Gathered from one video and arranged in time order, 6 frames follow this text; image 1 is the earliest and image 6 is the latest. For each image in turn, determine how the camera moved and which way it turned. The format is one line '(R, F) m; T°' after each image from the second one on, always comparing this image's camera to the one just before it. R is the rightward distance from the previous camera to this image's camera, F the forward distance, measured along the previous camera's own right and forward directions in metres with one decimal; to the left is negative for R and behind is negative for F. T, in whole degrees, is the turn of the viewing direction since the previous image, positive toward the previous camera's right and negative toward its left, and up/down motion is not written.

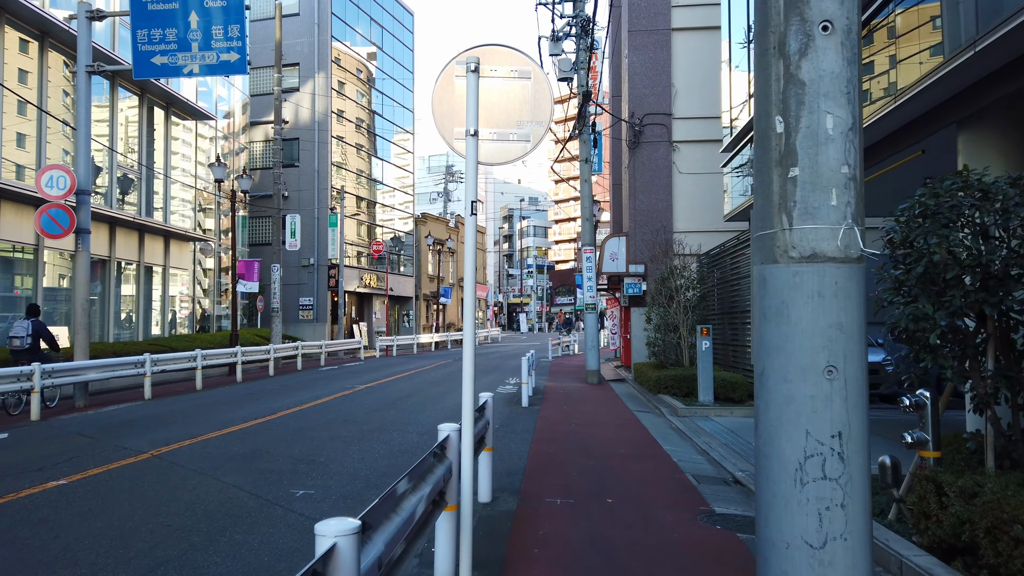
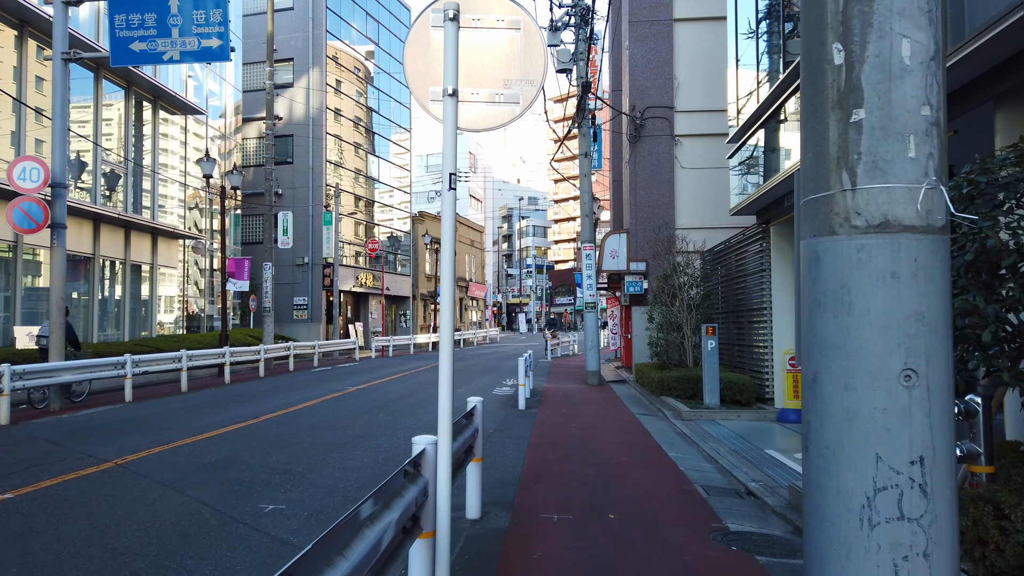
(+0.1, +0.6) m; 0°
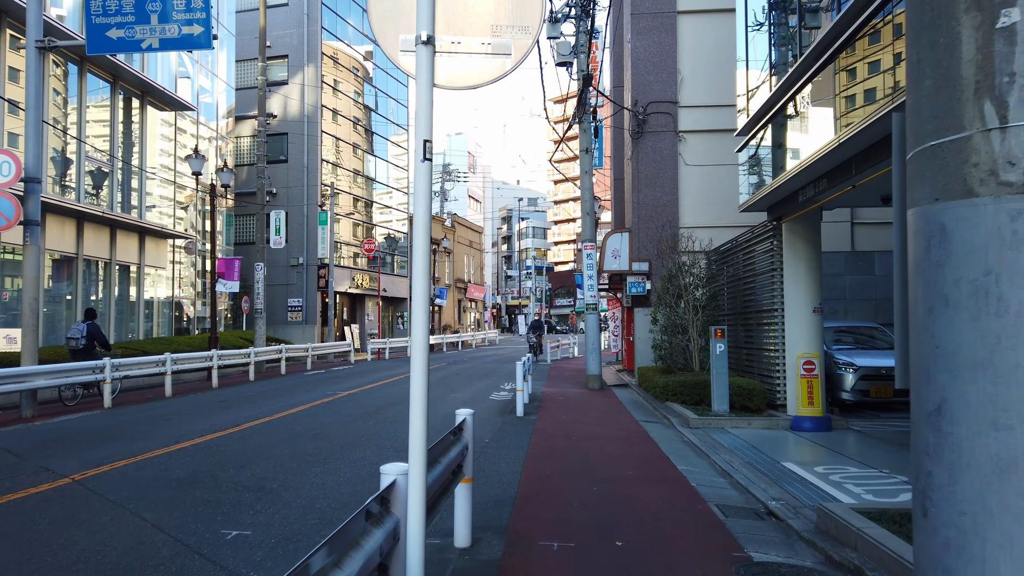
(0.0, +0.7) m; 0°
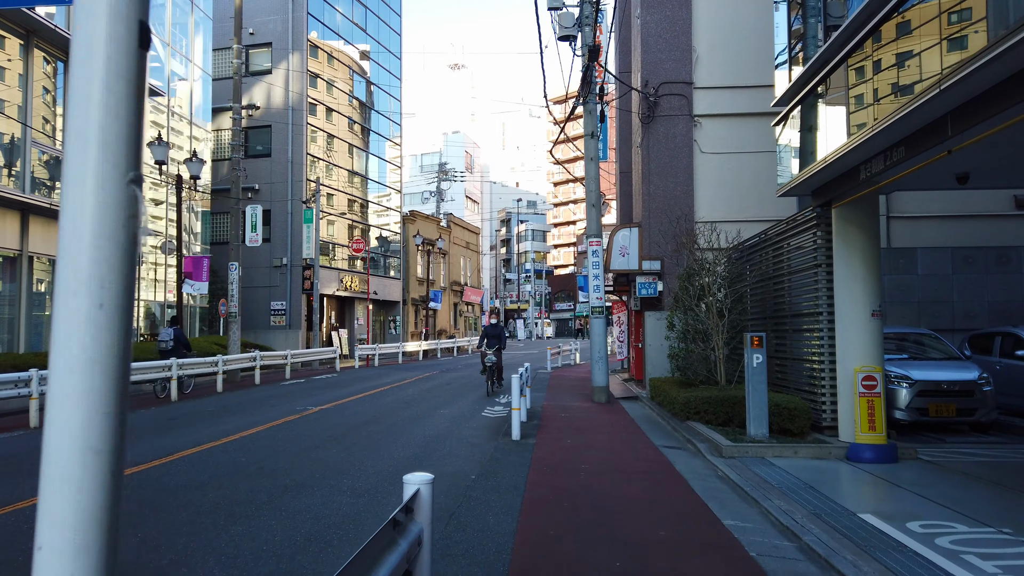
(+0.1, +2.1) m; 0°
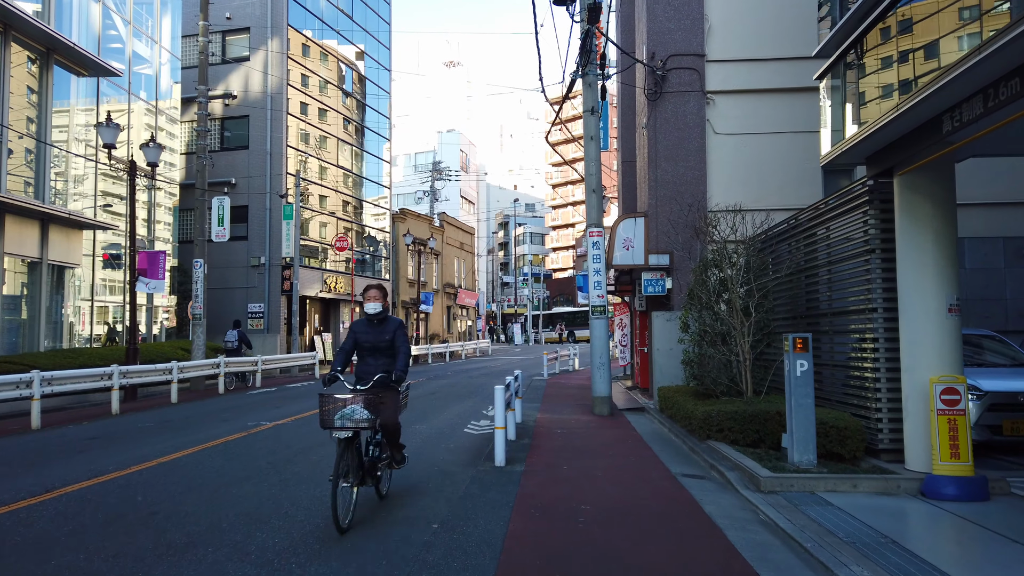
(+0.2, +2.0) m; 0°
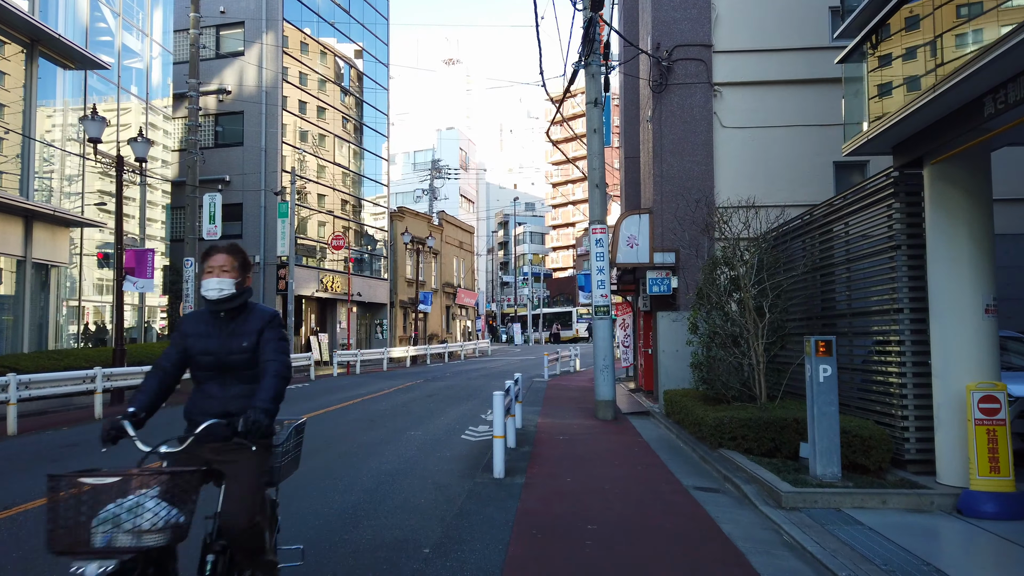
(0.0, +0.6) m; 0°
